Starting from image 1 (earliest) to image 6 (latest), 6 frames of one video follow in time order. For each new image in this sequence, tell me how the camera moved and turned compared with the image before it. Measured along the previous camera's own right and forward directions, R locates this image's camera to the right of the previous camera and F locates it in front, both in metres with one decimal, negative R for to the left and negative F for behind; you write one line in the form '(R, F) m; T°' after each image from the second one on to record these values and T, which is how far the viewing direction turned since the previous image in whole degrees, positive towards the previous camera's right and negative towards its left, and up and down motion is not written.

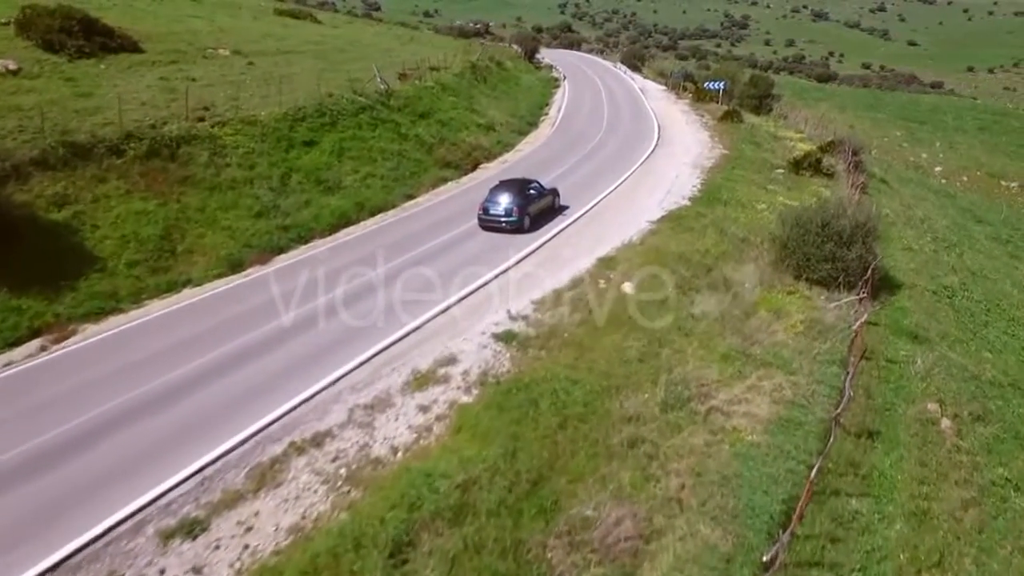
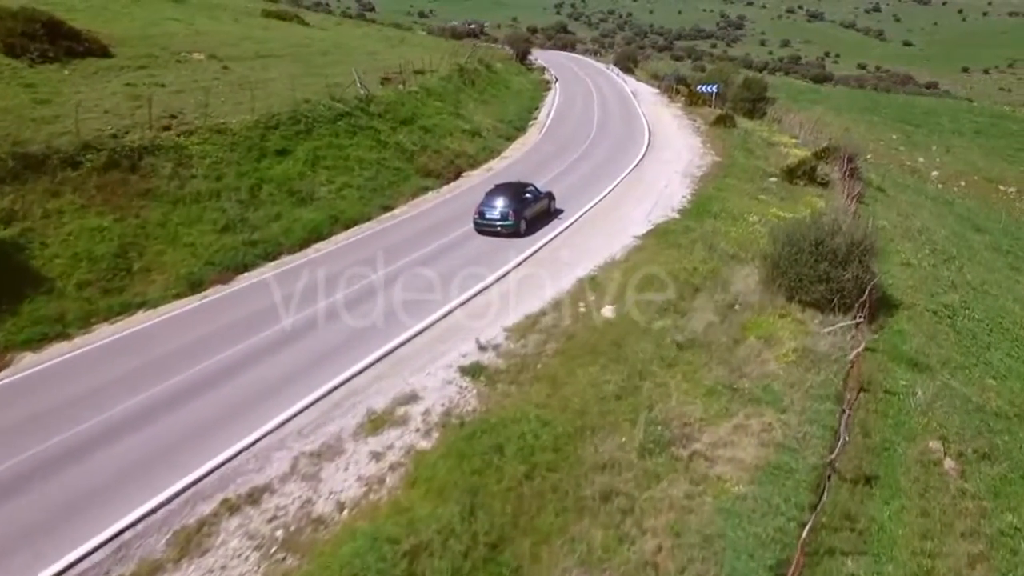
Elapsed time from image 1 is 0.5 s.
(+0.8, +1.4) m; 0°
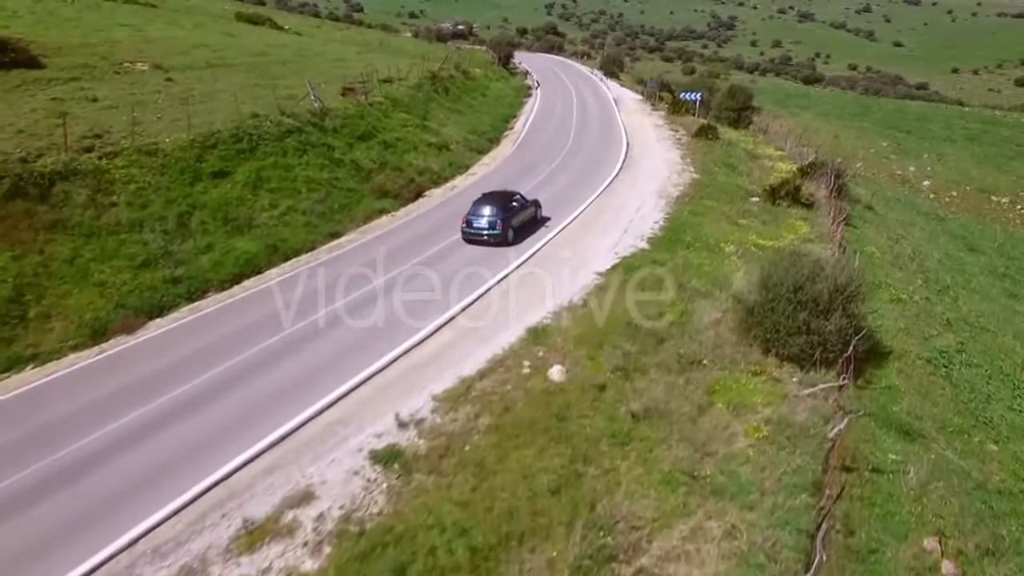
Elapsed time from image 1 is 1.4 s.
(+1.8, +2.7) m; +1°
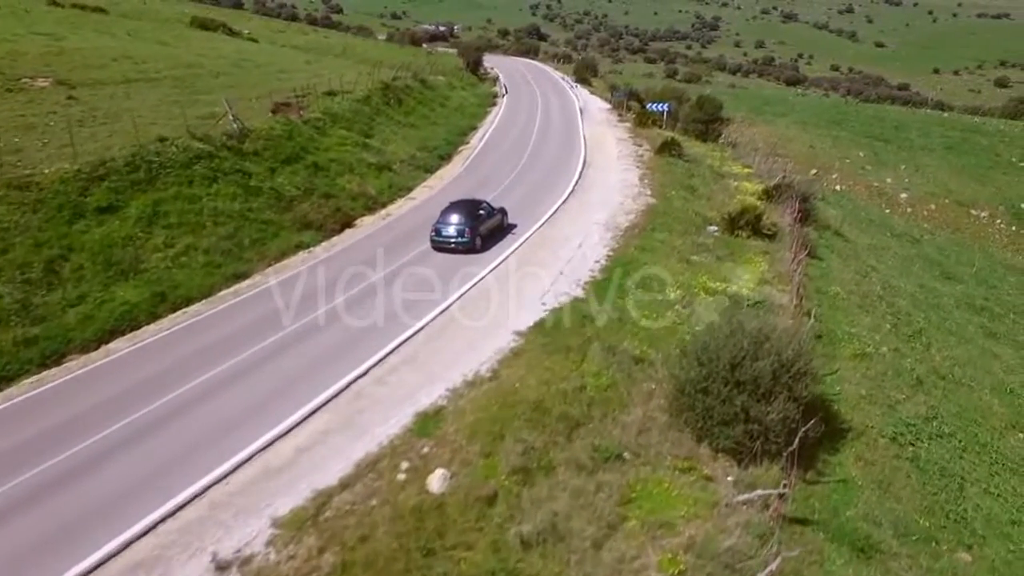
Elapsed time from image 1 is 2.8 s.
(+2.8, +3.2) m; +1°
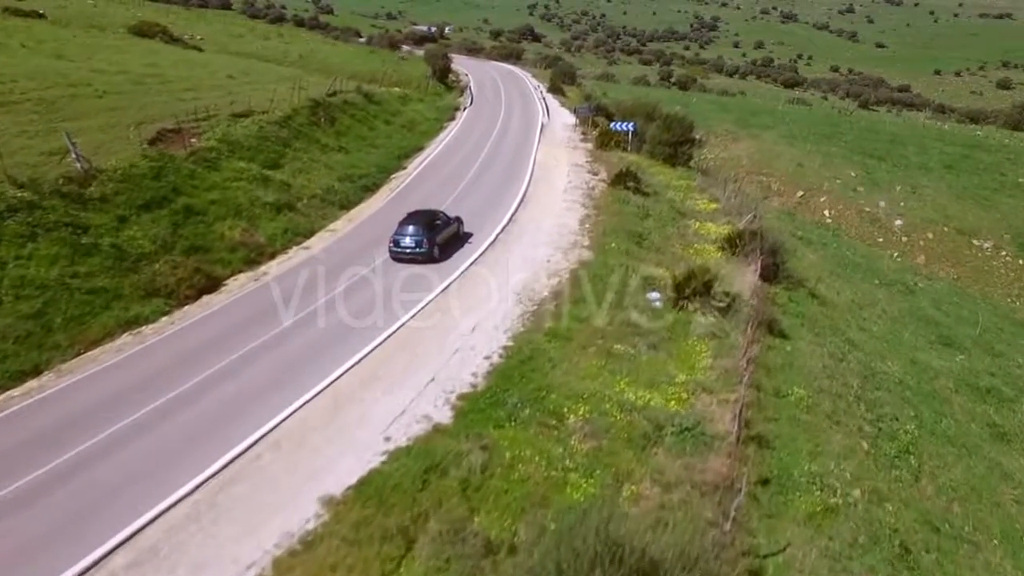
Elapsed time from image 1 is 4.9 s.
(+4.6, +6.3) m; 0°
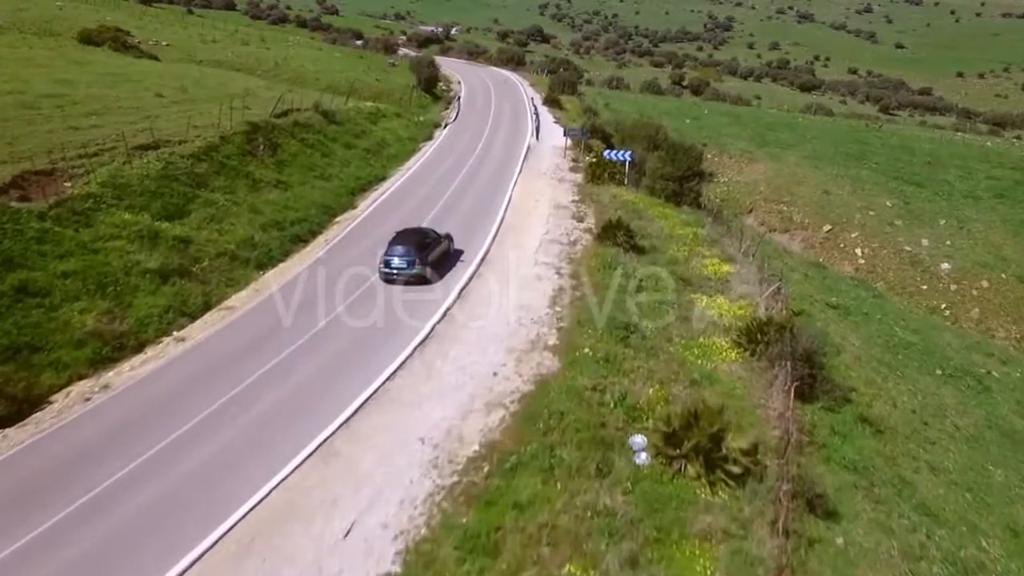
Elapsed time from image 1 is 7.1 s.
(+2.6, +8.2) m; -1°
